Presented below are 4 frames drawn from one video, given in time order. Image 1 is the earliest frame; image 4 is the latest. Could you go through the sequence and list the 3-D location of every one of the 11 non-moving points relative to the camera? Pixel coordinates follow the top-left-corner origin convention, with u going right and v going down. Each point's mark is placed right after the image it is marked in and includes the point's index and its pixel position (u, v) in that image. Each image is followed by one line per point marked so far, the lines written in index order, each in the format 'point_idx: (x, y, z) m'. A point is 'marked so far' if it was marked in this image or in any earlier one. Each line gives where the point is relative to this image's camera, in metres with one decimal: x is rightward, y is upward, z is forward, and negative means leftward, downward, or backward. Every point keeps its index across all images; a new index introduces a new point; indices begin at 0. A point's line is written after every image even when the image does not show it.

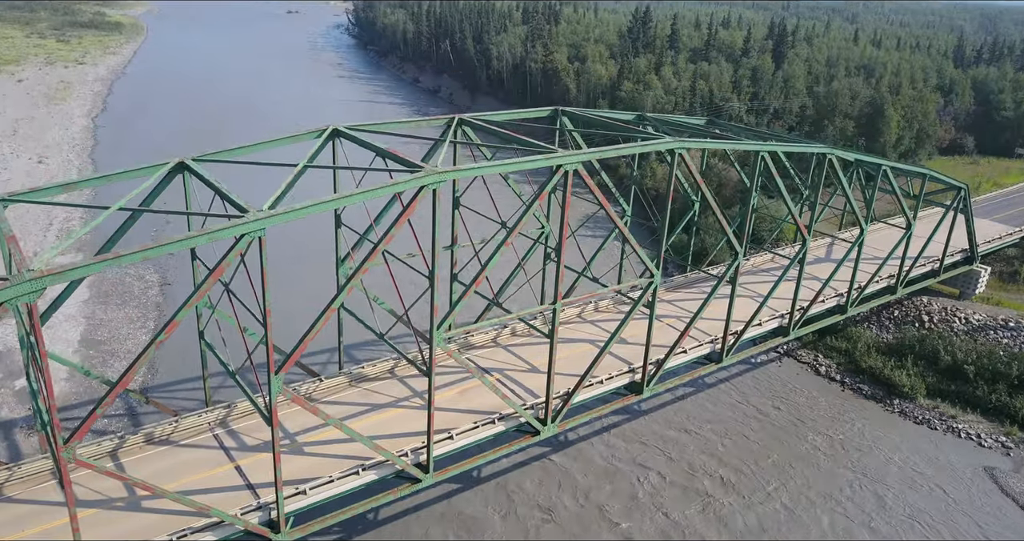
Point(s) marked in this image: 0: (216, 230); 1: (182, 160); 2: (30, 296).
0: (-4.1, +0.5, +9.6) m
1: (-5.9, +2.0, +12.3) m
2: (-6.0, -0.3, +8.6) m
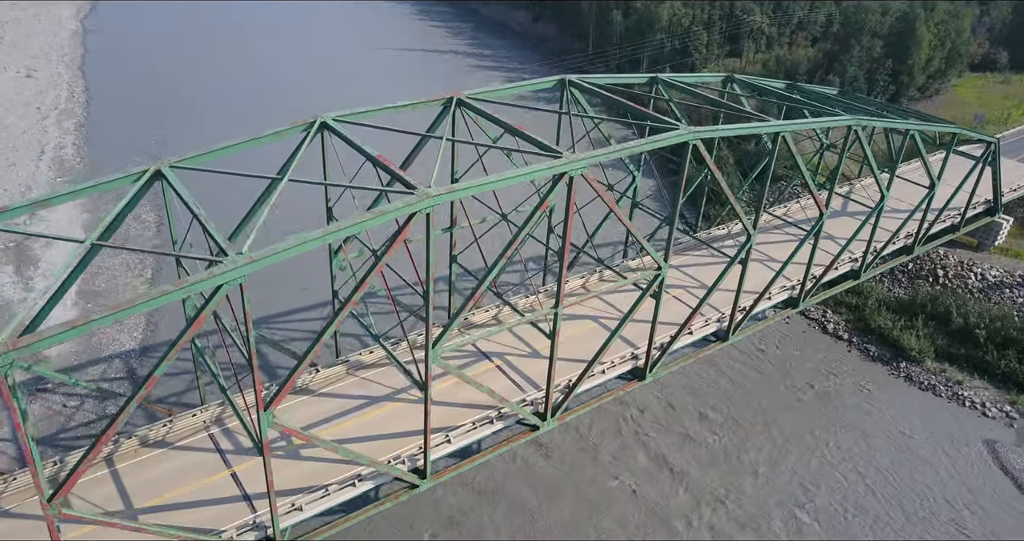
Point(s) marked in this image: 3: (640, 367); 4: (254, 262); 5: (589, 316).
0: (-4.1, -0.1, +8.9) m
1: (-5.9, +1.7, +11.4) m
2: (-6.0, -1.1, +8.1) m
3: (+3.2, -2.3, +17.0) m
4: (-3.4, +0.1, +9.2) m
5: (+2.1, -1.2, +18.4) m
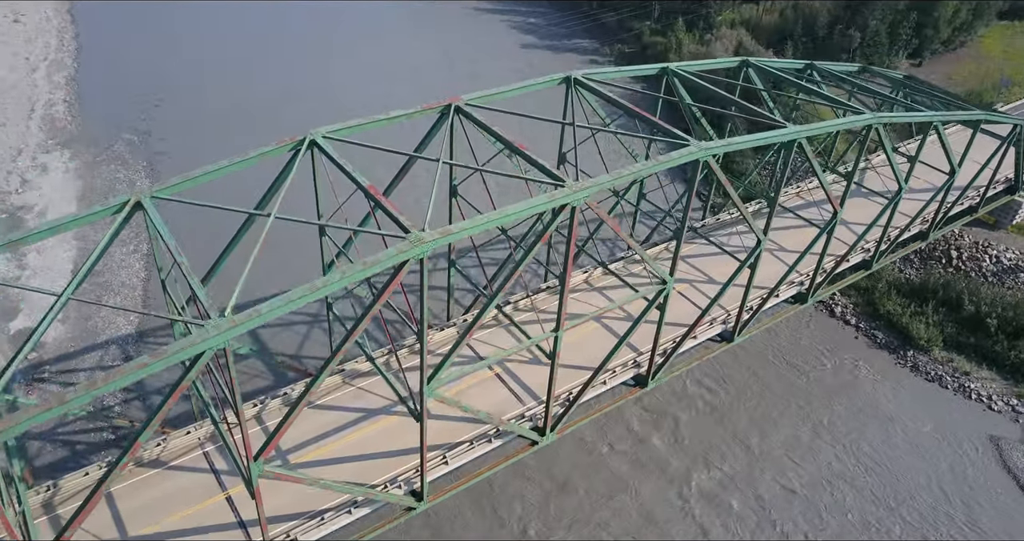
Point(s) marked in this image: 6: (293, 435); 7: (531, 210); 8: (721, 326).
0: (-4.2, -1.0, +8.5) m
1: (-5.9, +1.1, +10.7) m
2: (-6.1, -2.0, +7.7) m
3: (+3.2, -2.4, +16.7) m
4: (-3.4, -0.7, +8.7) m
5: (+2.1, -1.1, +18.0) m
6: (-4.4, -3.4, +14.1) m
7: (+0.3, +1.1, +10.9) m
8: (+5.4, -1.4, +18.0) m
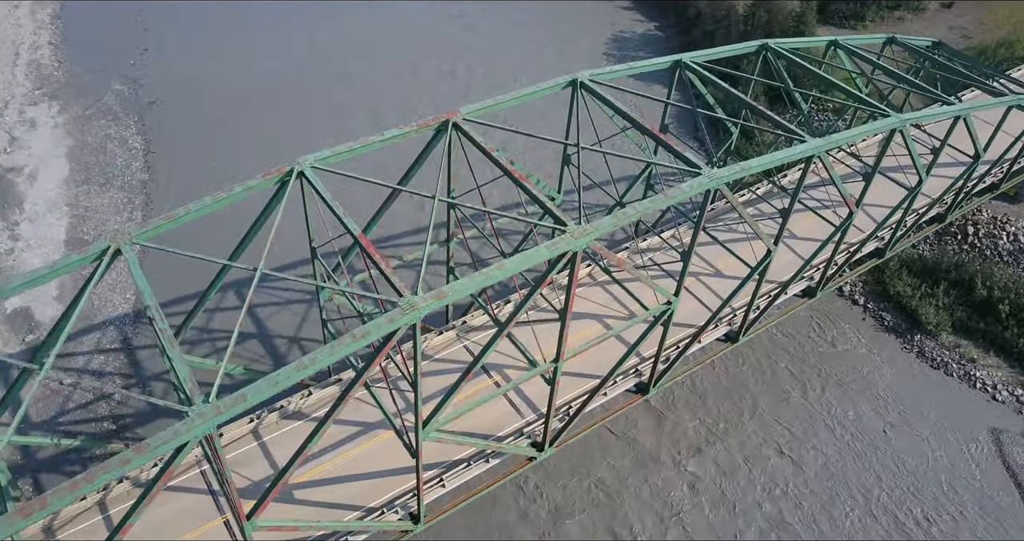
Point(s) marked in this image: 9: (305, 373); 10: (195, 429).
0: (-4.3, -2.0, +8.2) m
1: (-6.0, +0.3, +10.2) m
2: (-6.2, -3.1, +7.6) m
3: (+3.2, -2.5, +16.4) m
4: (-3.5, -1.7, +8.3) m
5: (+2.1, -1.1, +17.6) m
6: (-4.4, -3.7, +14.1) m
7: (+0.3, +0.2, +10.3) m
8: (+5.4, -1.3, +17.6) m
9: (-2.6, -1.3, +8.8) m
10: (-3.8, -1.9, +8.3) m
